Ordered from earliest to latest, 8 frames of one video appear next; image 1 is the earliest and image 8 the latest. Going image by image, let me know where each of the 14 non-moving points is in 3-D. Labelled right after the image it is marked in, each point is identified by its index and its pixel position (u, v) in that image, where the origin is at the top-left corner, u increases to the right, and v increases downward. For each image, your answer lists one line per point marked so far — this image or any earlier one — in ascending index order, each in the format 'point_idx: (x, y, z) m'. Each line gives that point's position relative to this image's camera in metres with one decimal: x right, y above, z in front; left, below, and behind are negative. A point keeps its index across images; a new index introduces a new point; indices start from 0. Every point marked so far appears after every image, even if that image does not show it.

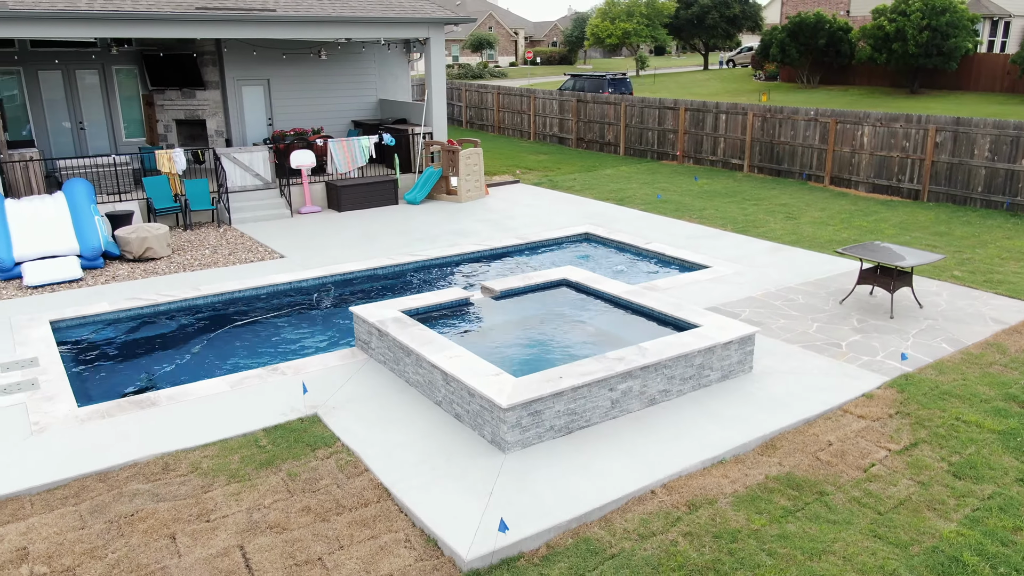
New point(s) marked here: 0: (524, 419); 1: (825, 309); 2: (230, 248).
0: (+0.1, -1.0, +5.9) m
1: (+3.7, -0.2, +9.1) m
2: (-4.6, +0.6, +12.4) m
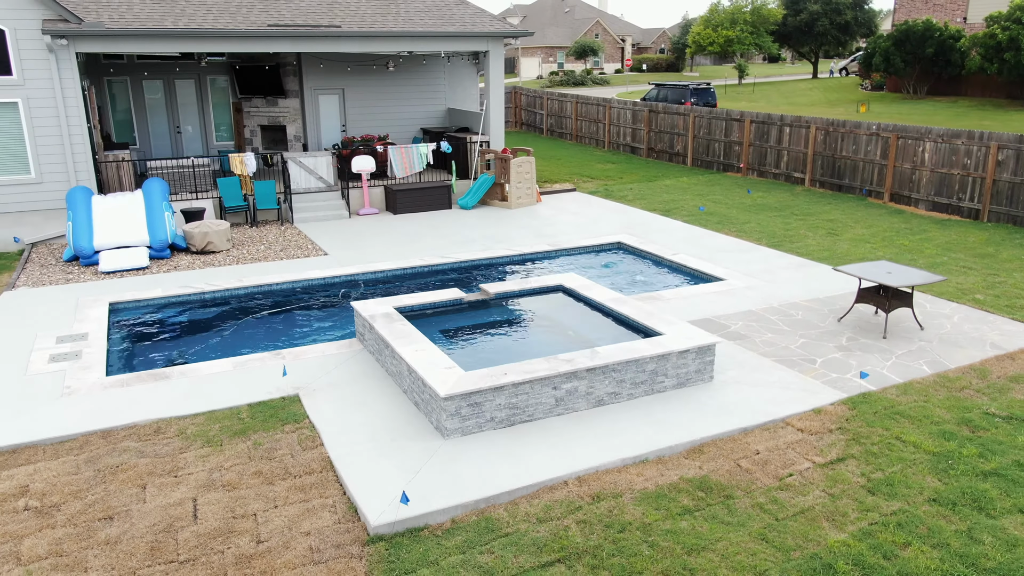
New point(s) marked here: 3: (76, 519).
0: (-0.4, -1.0, +6.5) m
1: (+3.6, -0.4, +9.2) m
2: (-4.0, +0.8, +13.6) m
3: (-3.1, -1.6, +5.6) m
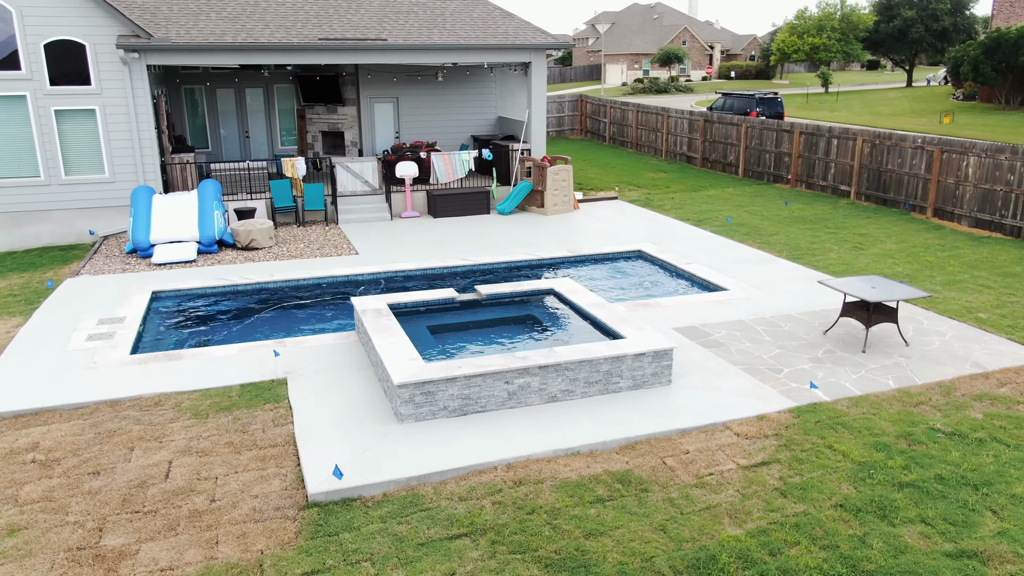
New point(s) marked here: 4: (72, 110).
0: (-0.9, -1.0, +7.1) m
1: (+3.5, -0.6, +9.3) m
2: (-3.6, +0.8, +14.5) m
3: (-3.7, -1.5, +6.5) m
4: (-8.2, +3.3, +14.5) m
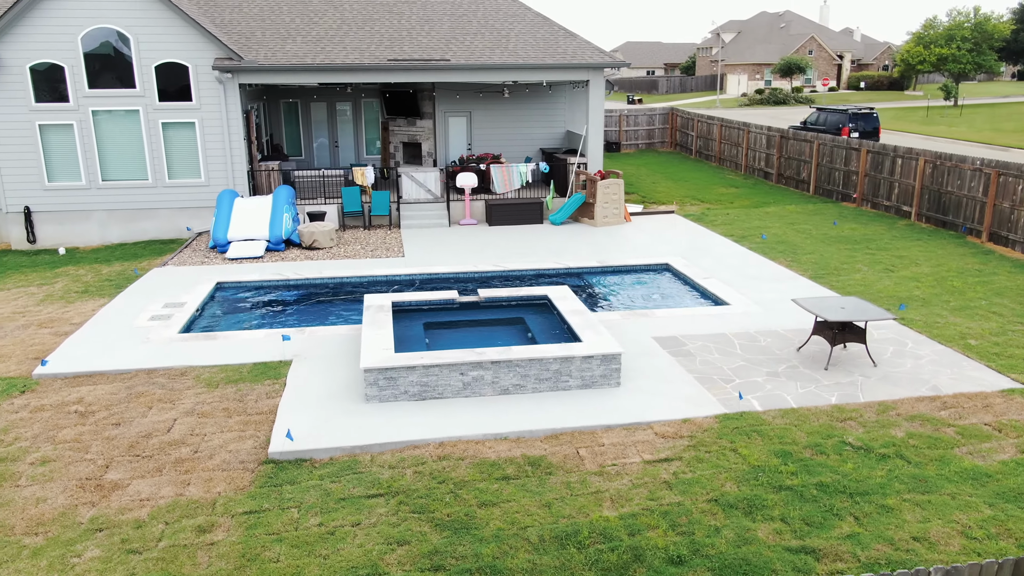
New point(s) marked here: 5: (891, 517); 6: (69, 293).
0: (-1.4, -1.0, +8.2) m
1: (+3.3, -0.8, +9.7) m
2: (-2.8, +0.9, +16.0) m
3: (-4.3, -1.4, +8.1) m
4: (-7.3, +3.6, +16.8) m
5: (+3.0, -1.8, +6.2) m
6: (-7.3, -0.1, +12.8) m
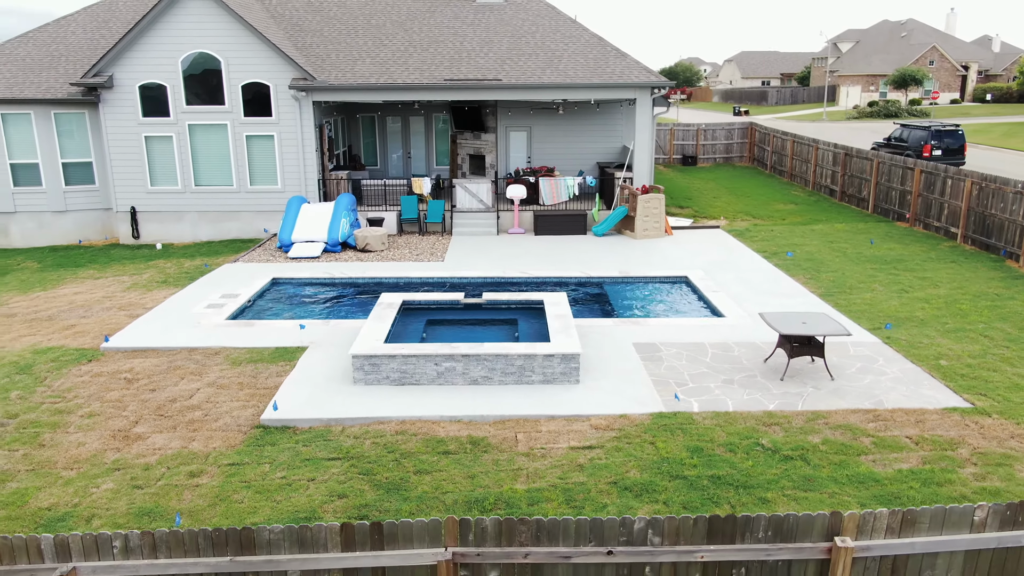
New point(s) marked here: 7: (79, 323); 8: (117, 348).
0: (-1.8, -1.0, +9.5) m
1: (+3.0, -1.0, +10.4) m
2: (-2.0, +0.8, +17.5) m
3: (-4.7, -1.3, +9.8) m
4: (-6.2, +3.7, +18.9) m
5: (+2.2, -1.9, +6.9) m
6: (-6.9, +0.1, +15.0) m
7: (-6.9, -0.6, +12.4) m
8: (-5.6, -0.9, +11.1) m
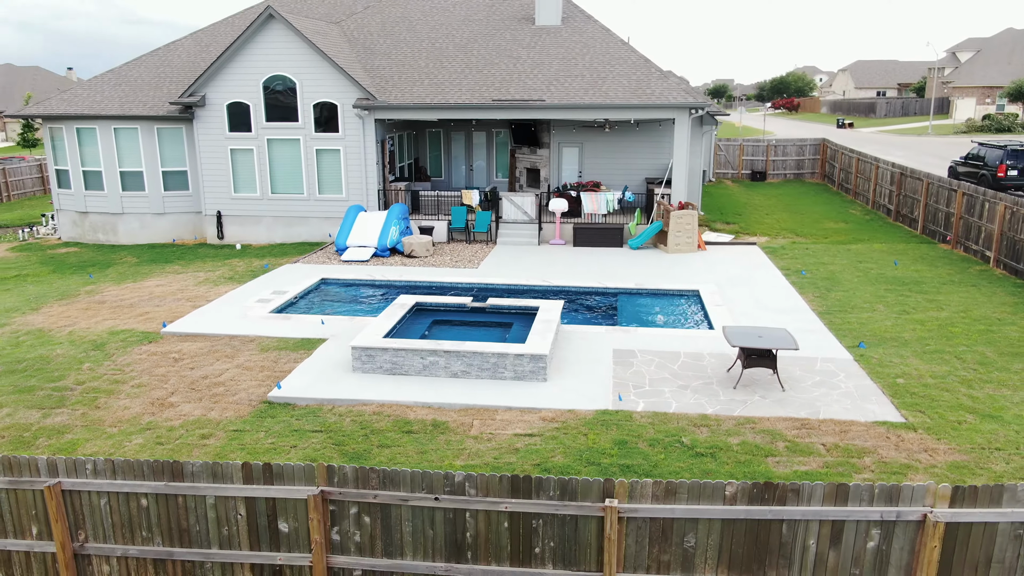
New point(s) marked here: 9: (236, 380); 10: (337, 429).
0: (-2.1, -1.0, +11.1) m
1: (+2.8, -1.2, +11.2) m
2: (-1.2, +0.7, +19.0) m
3: (-5.0, -1.2, +11.7) m
4: (-5.0, +3.7, +21.0) m
5: (+1.5, -2.1, +7.9) m
6: (-6.4, +0.2, +17.1) m
7: (-6.8, -0.4, +14.6) m
8: (-5.7, -0.8, +13.1) m
9: (-4.0, -1.3, +11.1) m
10: (-2.2, -1.7, +9.6) m
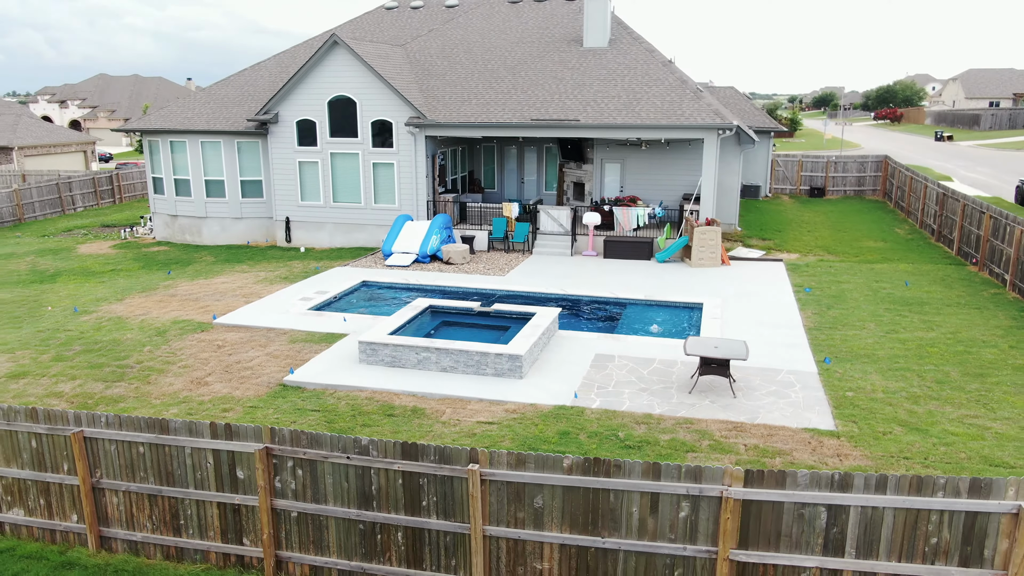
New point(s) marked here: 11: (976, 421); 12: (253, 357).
0: (-2.4, -1.0, +12.8) m
1: (+2.5, -1.4, +12.3) m
2: (-0.4, +0.6, +20.5) m
3: (-5.1, -1.1, +13.8) m
4: (-3.8, +3.7, +23.0) m
5: (+0.8, -2.2, +9.1) m
6: (-5.9, +0.2, +19.3) m
7: (-6.5, -0.4, +16.9) m
8: (-5.7, -0.7, +15.2) m
9: (-4.2, -1.3, +13.0) m
10: (-2.6, -1.8, +11.3) m
11: (+6.3, -1.8, +10.5) m
12: (-4.5, -1.2, +13.4) m
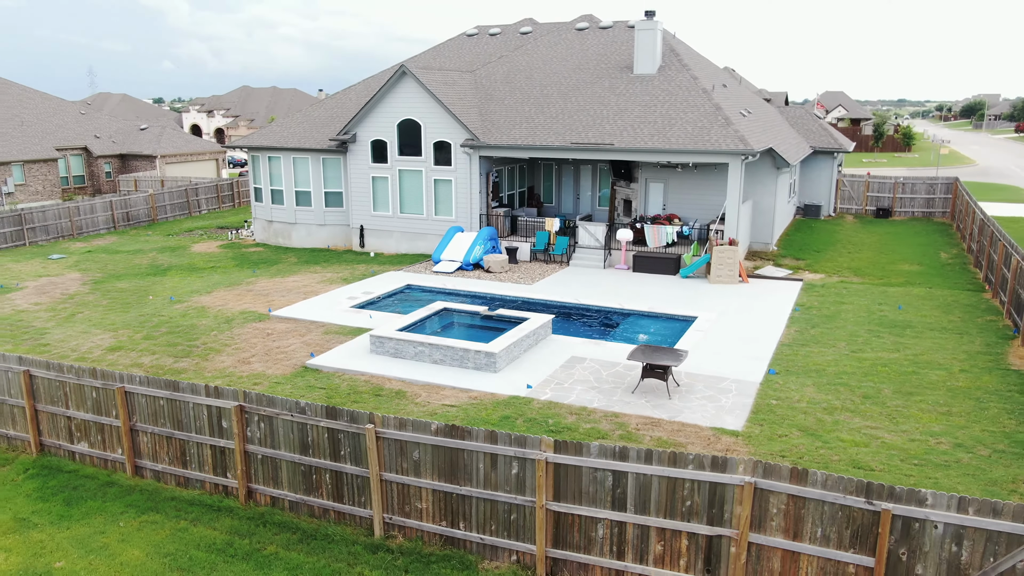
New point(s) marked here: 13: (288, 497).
0: (-2.7, -1.1, +15.3) m
1: (+2.0, -1.6, +14.1) m
2: (+0.6, +0.4, +22.7) m
3: (-5.2, -1.1, +16.8) m
4: (-2.3, +3.6, +25.7) m
5: (-0.2, -2.3, +11.3) m
6: (-5.0, +0.3, +22.4) m
7: (-6.1, -0.3, +20.1) m
8: (-5.5, -0.7, +18.3) m
9: (-4.4, -1.3, +15.9) m
10: (-3.2, -1.8, +13.9) m
11: (+5.4, -2.2, +11.7) m
12: (-4.7, -1.2, +16.3) m
13: (-2.9, -2.7, +9.9) m
